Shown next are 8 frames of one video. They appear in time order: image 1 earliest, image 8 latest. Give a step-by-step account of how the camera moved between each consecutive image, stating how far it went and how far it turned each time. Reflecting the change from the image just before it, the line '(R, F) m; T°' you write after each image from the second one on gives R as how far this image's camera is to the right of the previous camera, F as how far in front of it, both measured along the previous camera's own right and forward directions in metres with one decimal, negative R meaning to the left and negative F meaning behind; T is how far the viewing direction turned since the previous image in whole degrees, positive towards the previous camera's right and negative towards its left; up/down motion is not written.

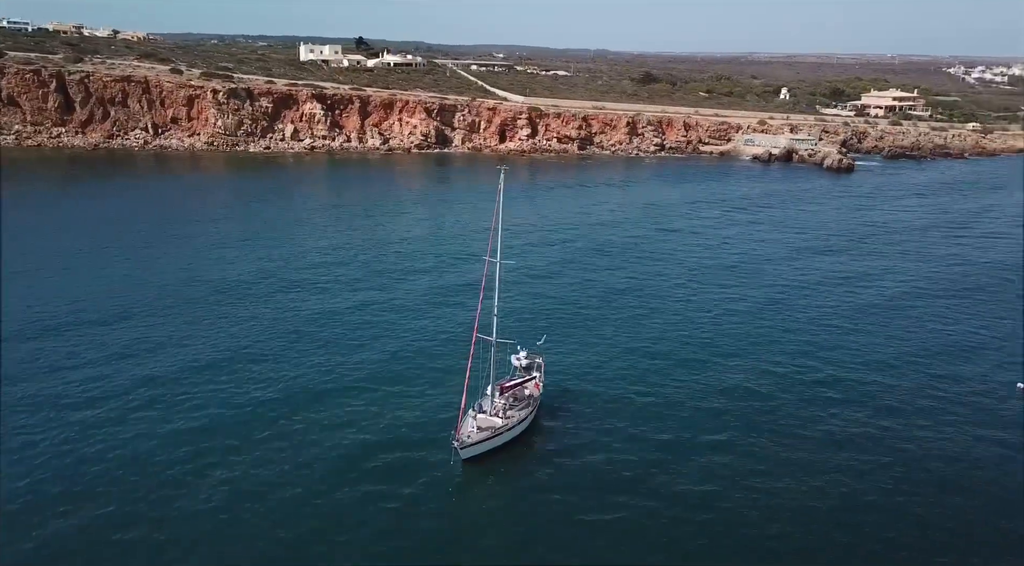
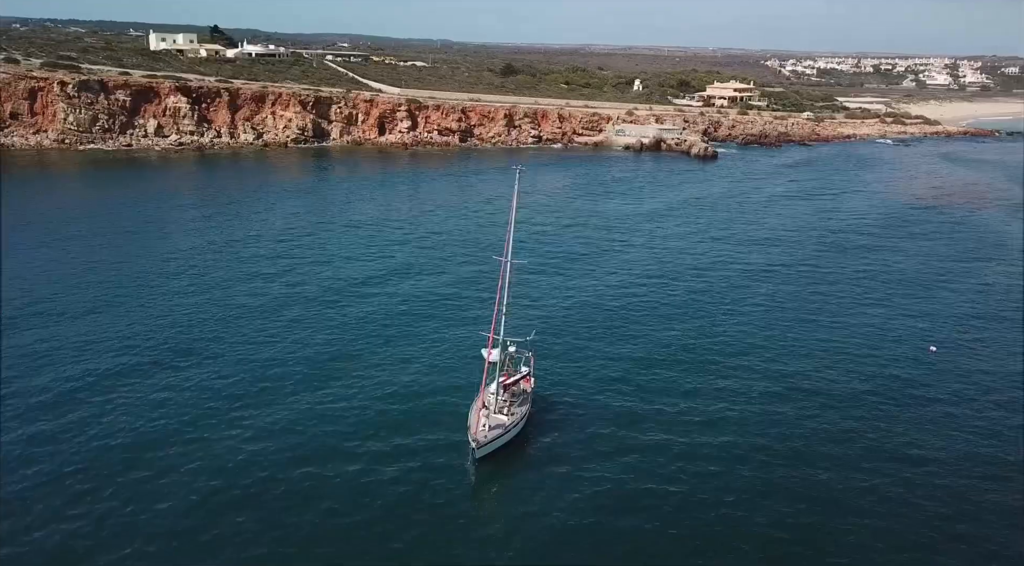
(-8.6, -0.3) m; +14°
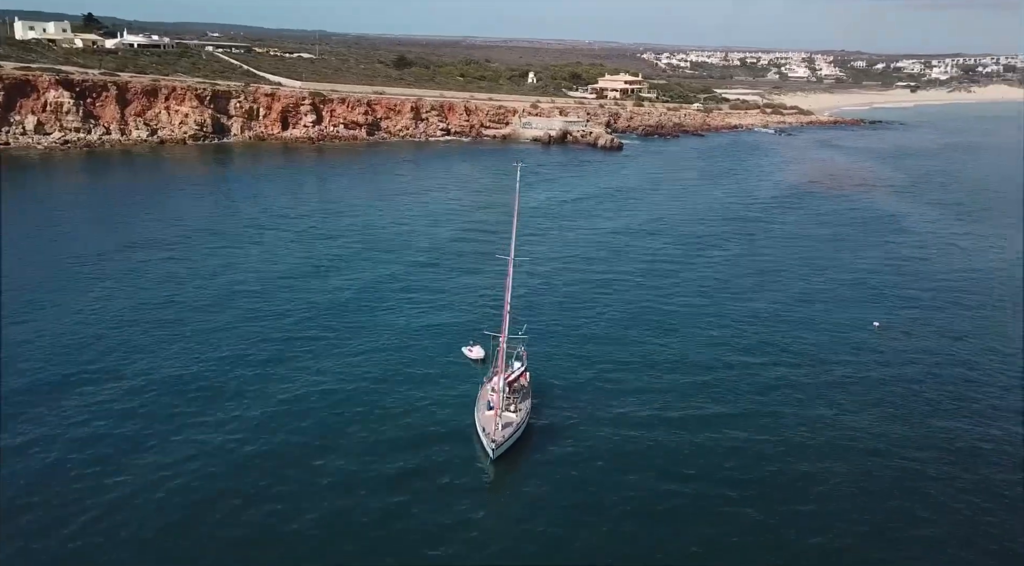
(-6.8, +0.4) m; +10°
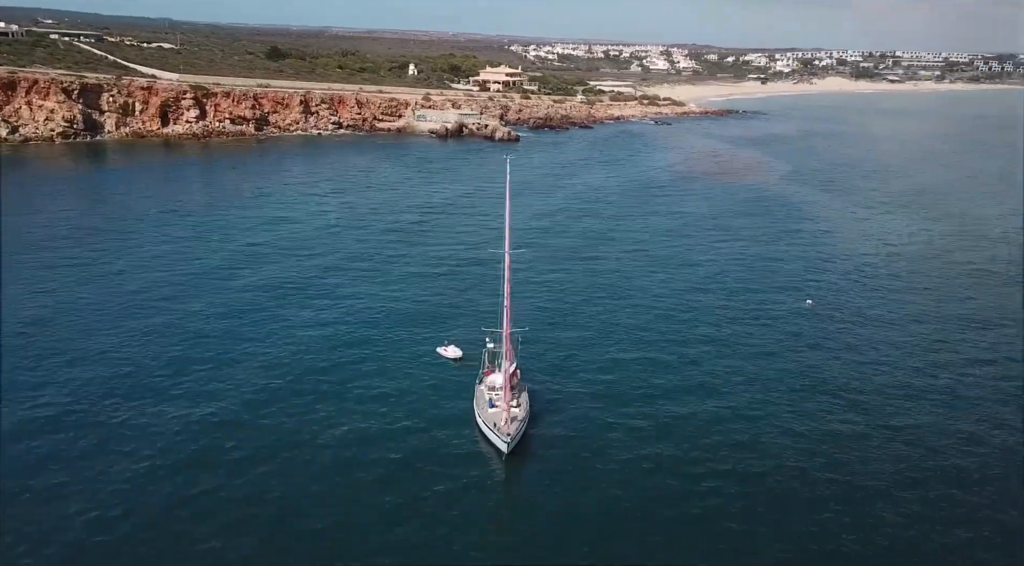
(-7.1, +1.2) m; +12°
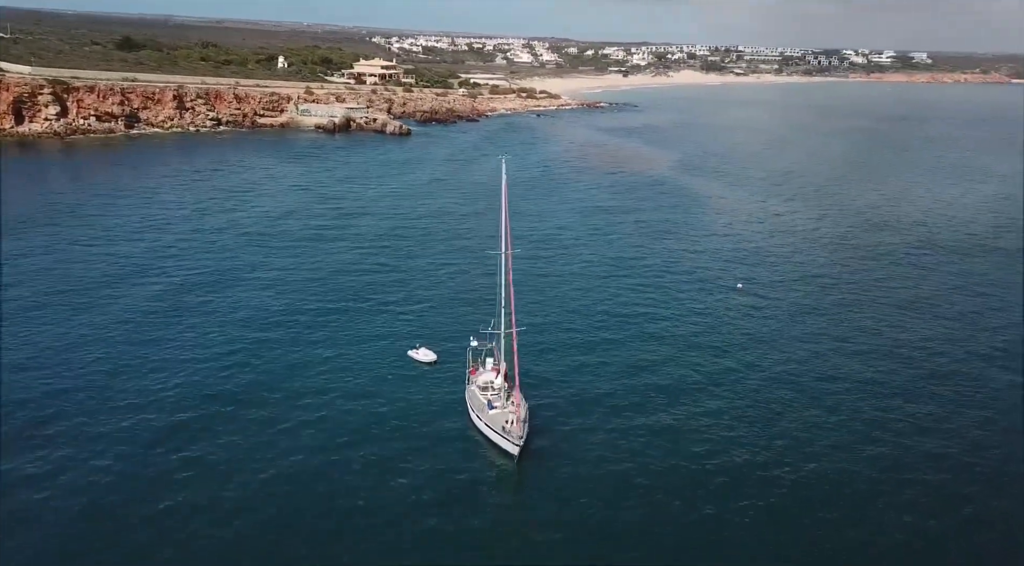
(-6.9, +1.8) m; +12°
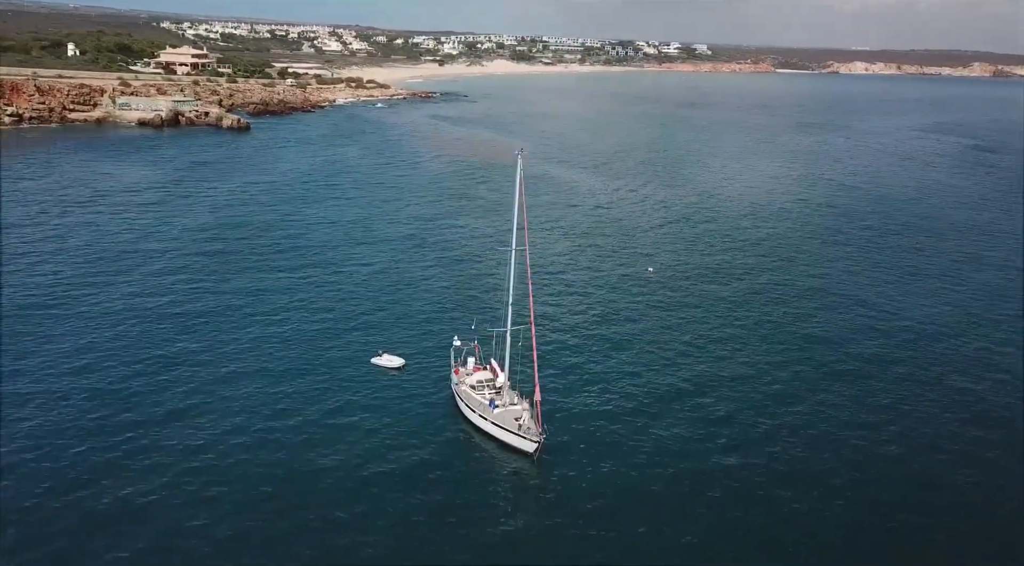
(-8.8, +3.6) m; +16°
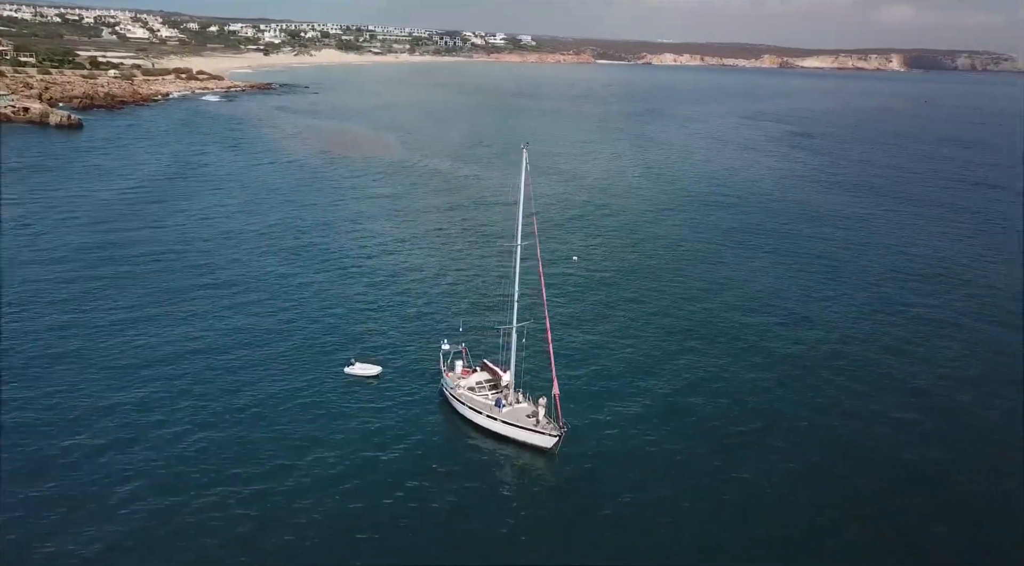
(-7.9, +4.2) m; +14°
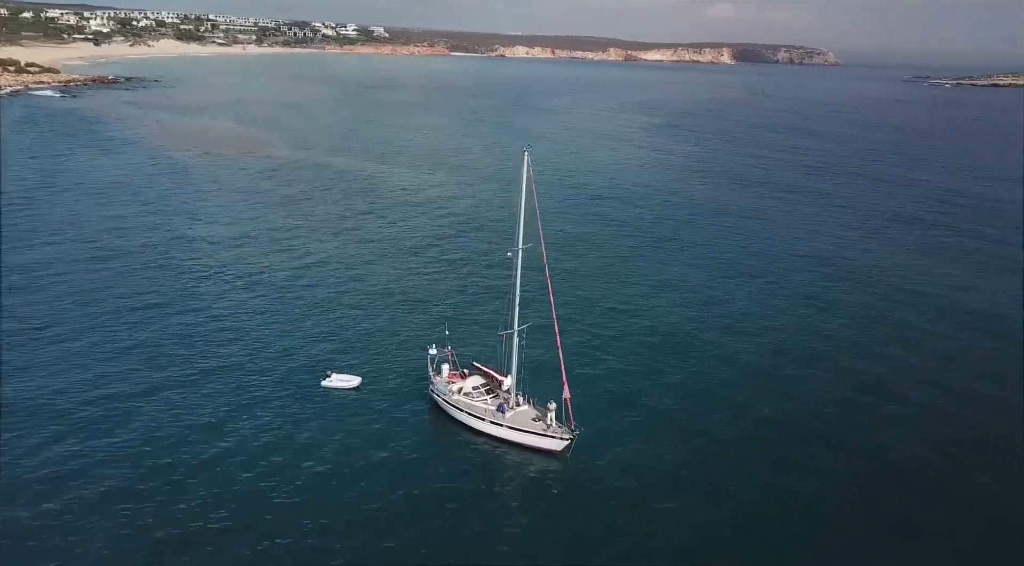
(-6.4, +4.5) m; +12°
